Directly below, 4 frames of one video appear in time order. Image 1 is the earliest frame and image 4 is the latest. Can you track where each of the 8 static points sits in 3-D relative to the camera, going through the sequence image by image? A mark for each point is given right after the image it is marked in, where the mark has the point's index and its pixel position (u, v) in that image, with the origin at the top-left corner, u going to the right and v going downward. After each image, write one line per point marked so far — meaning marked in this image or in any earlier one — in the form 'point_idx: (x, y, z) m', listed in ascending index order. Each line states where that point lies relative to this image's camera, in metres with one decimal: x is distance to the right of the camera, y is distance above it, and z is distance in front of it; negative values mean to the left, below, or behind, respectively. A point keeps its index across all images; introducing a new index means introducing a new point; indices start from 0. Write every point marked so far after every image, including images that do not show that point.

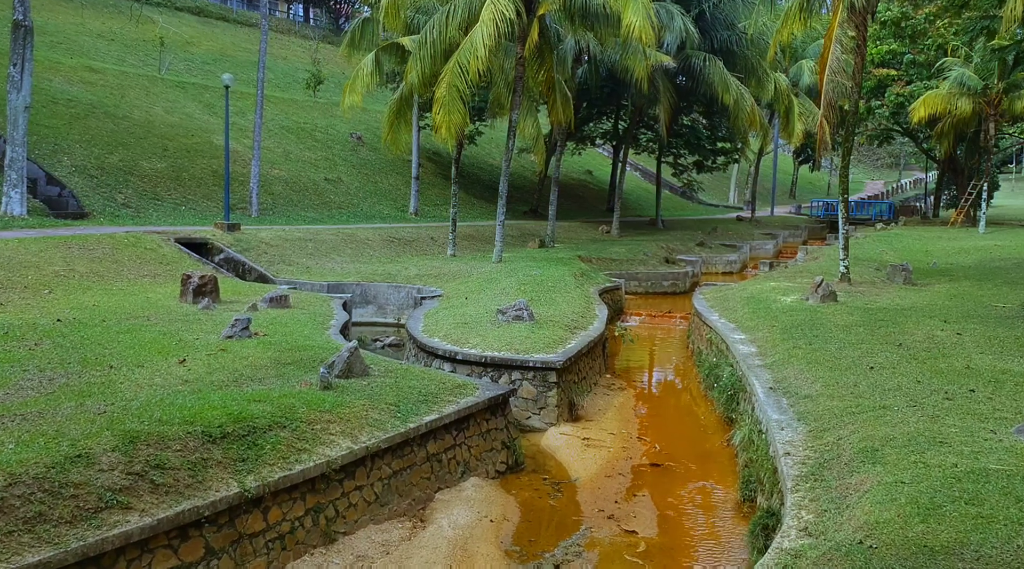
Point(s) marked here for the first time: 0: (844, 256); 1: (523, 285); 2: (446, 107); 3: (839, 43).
0: (+5.8, +0.5, +14.7) m
1: (+0.2, 0.0, +13.8) m
2: (-1.3, +3.4, +16.1) m
3: (+5.7, +4.2, +14.5) m
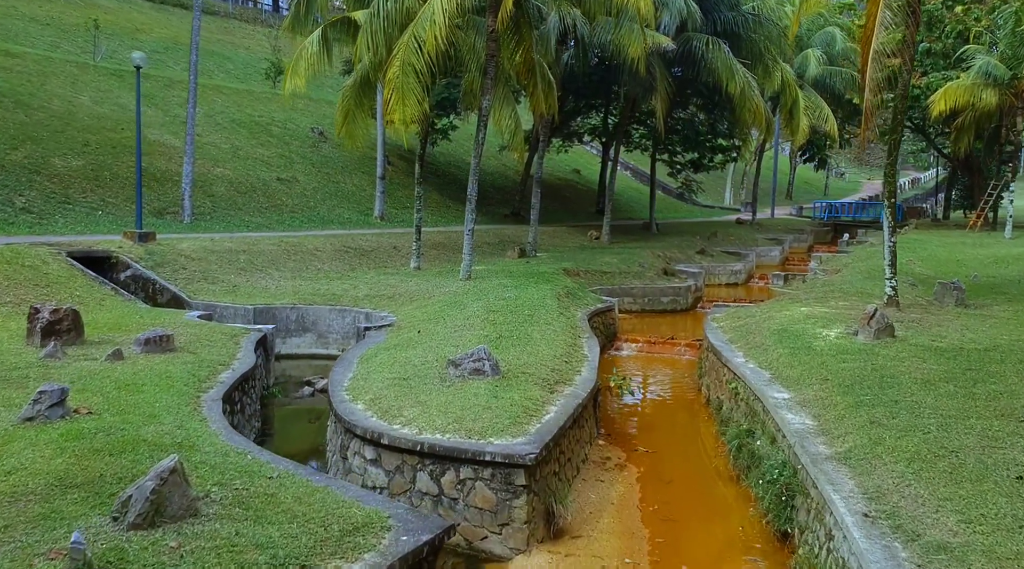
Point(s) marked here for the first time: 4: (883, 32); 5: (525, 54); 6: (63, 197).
0: (+5.4, +0.1, +11.8) m
1: (-0.3, -0.4, +10.9) m
2: (-1.7, +3.0, +13.1) m
3: (+5.2, +3.8, +11.7) m
4: (+5.1, +3.5, +11.6) m
5: (+0.2, +4.1, +14.9) m
6: (-9.1, +1.8, +17.1) m
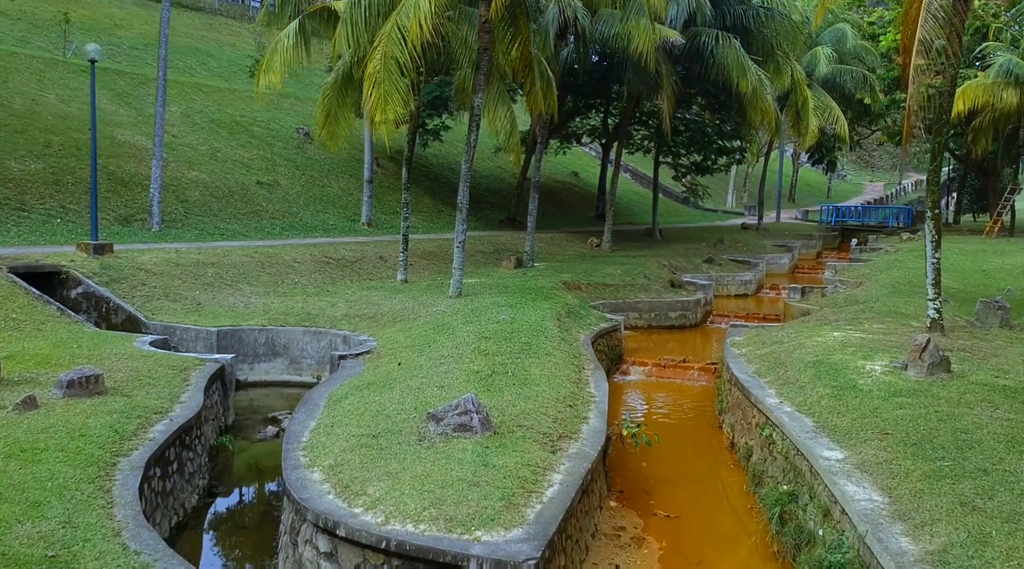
0: (+5.3, -0.1, +10.5) m
1: (-0.3, -0.7, +9.5) m
2: (-1.8, +2.7, +11.7) m
3: (+5.2, +3.5, +10.4) m
4: (+5.1, +3.2, +10.3) m
5: (+0.2, +3.8, +13.5) m
6: (-9.2, +1.5, +15.6) m
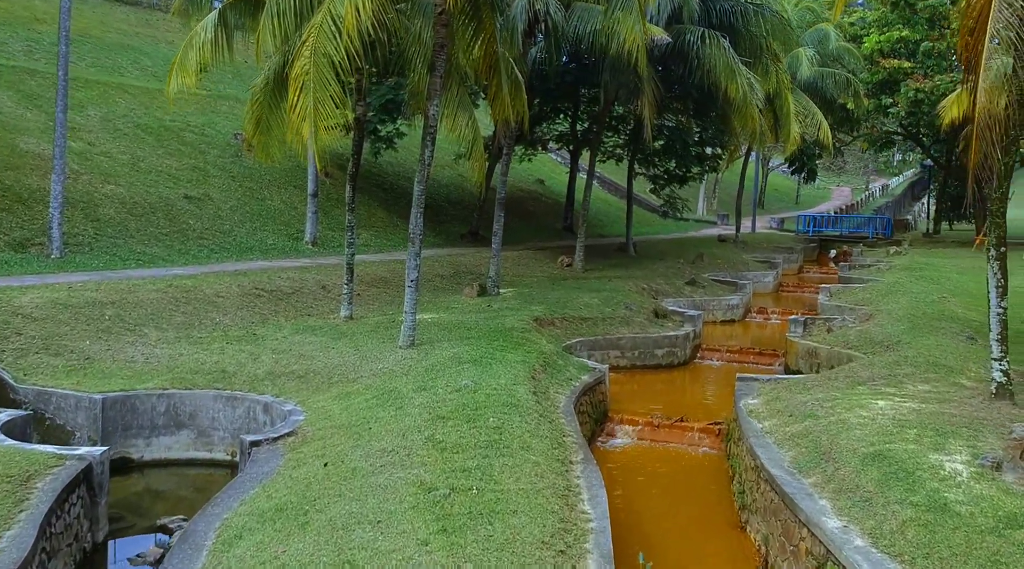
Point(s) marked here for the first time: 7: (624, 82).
0: (+4.9, -0.7, +8.5) m
1: (-0.6, -1.2, +7.3) m
2: (-2.2, +2.2, +9.4) m
3: (+4.8, +3.0, +8.3) m
4: (+4.7, +2.7, +8.2) m
5: (-0.3, +3.2, +11.2) m
6: (-9.8, +0.9, +13.0) m
7: (+2.3, +4.1, +17.3) m
